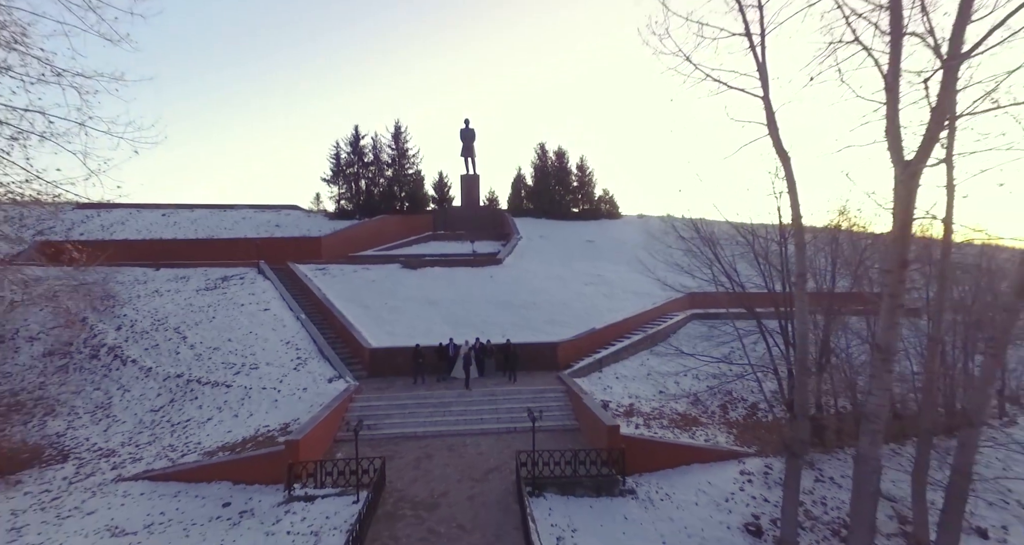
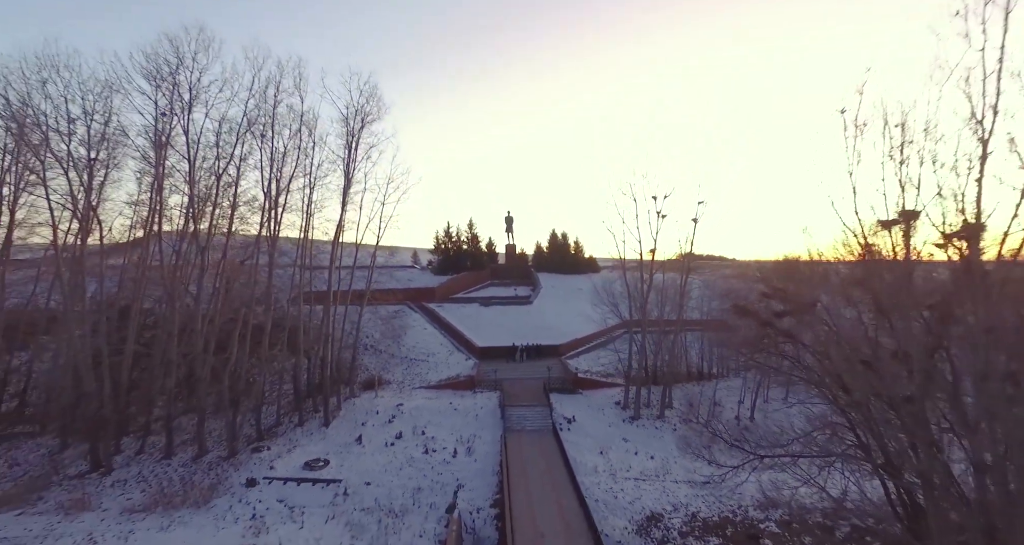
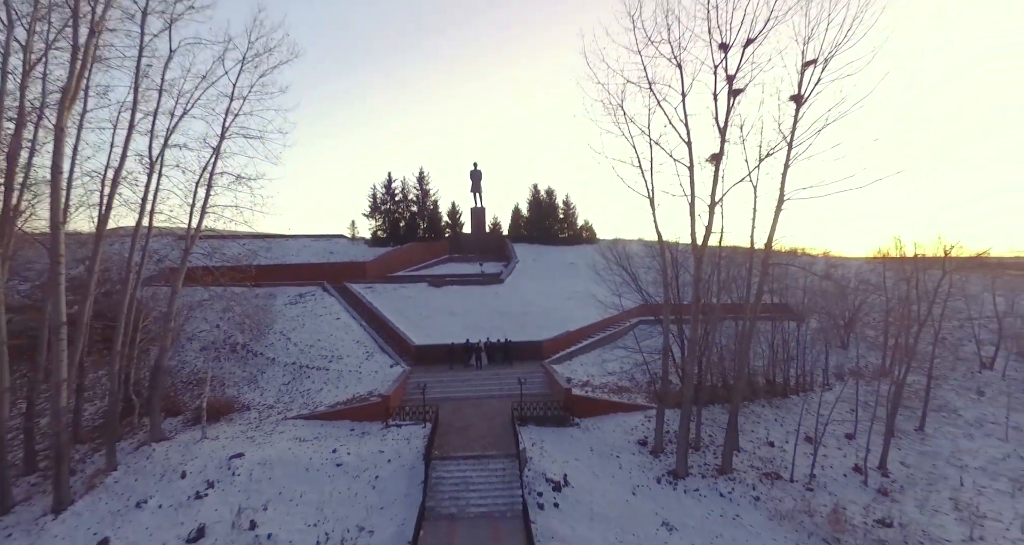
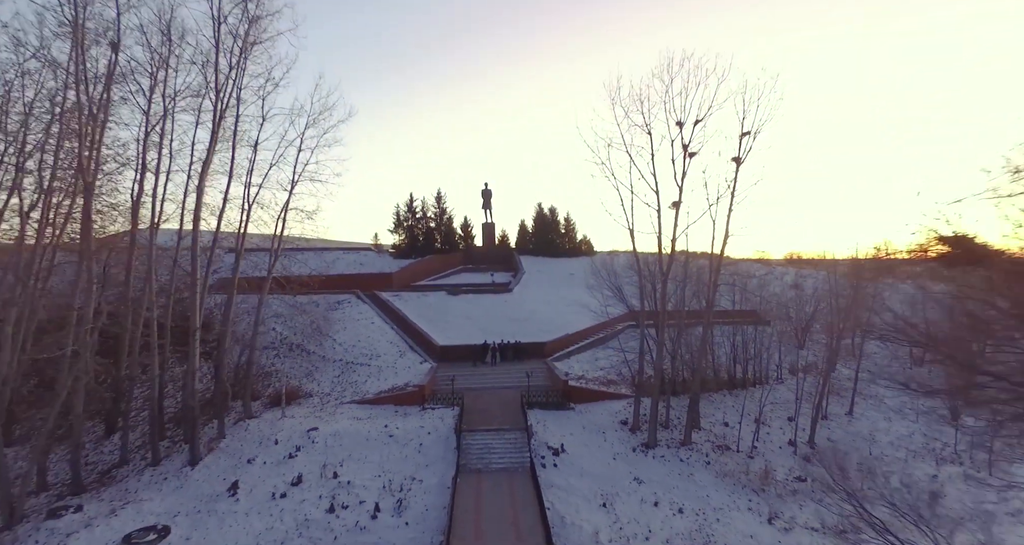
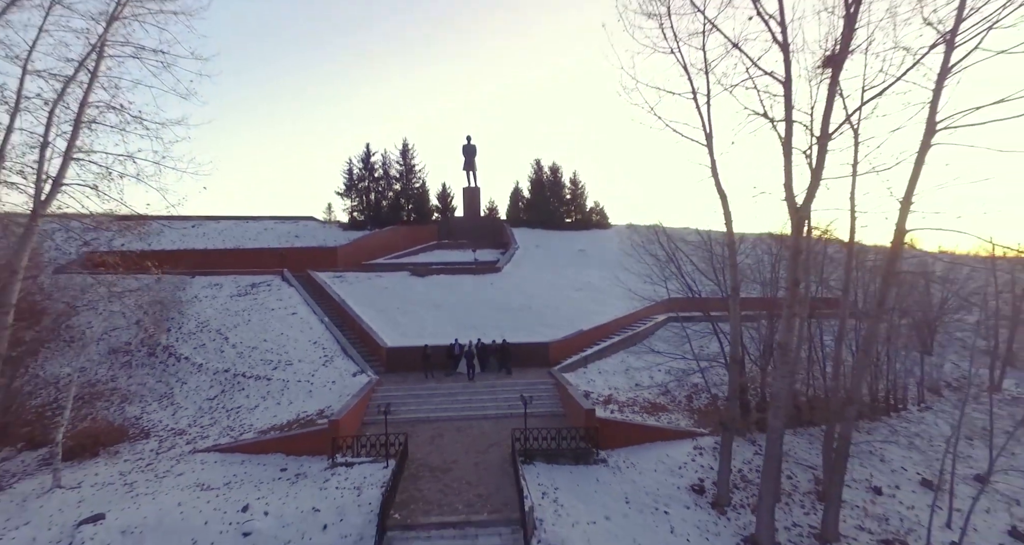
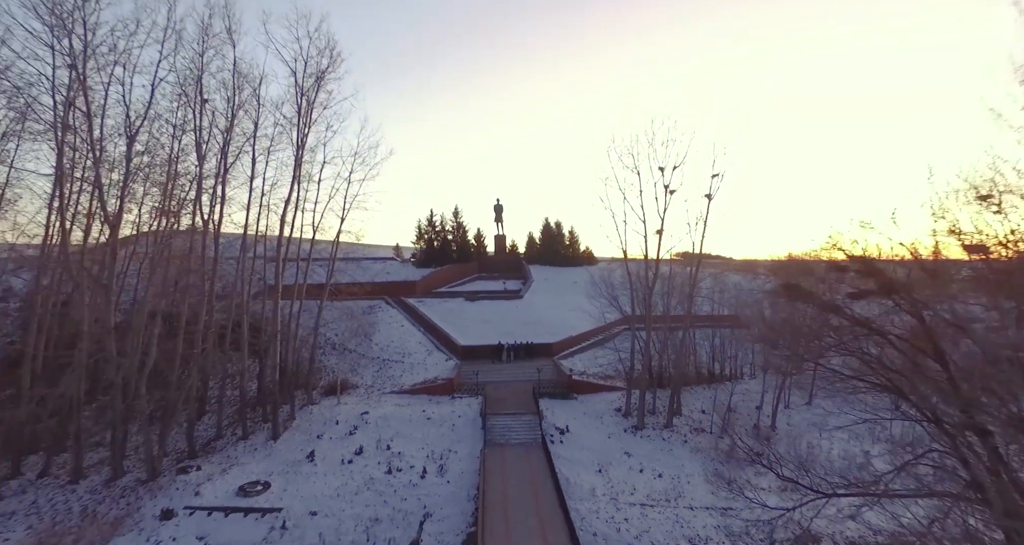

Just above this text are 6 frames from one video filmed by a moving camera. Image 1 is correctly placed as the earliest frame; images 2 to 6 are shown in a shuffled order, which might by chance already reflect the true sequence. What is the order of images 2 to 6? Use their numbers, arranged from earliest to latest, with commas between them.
5, 3, 4, 6, 2
